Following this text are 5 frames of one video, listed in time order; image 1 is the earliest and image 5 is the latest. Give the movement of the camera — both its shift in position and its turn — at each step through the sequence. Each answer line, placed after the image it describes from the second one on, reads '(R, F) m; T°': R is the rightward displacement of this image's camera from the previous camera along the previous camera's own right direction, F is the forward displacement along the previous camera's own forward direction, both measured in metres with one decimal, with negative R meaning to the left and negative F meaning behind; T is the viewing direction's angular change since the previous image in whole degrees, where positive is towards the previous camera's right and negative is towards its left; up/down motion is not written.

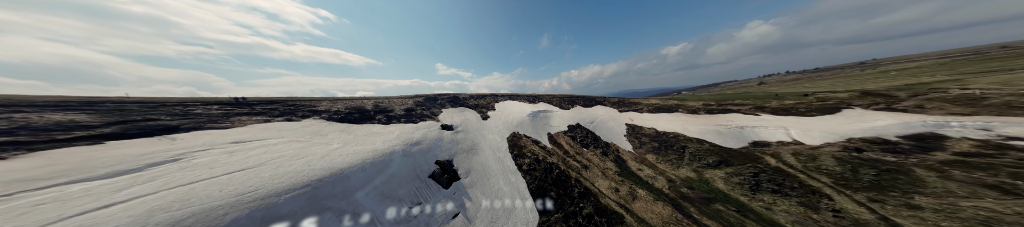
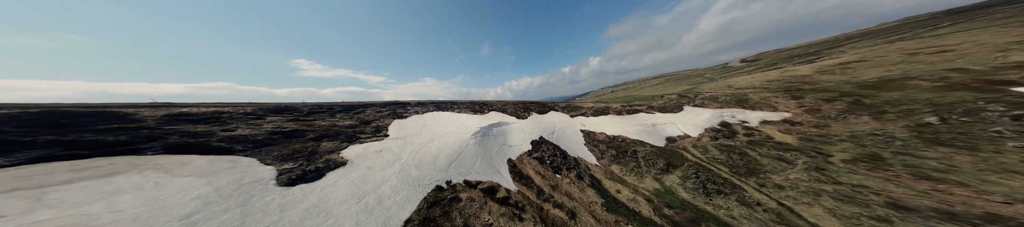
(+1.6, +9.9) m; +22°
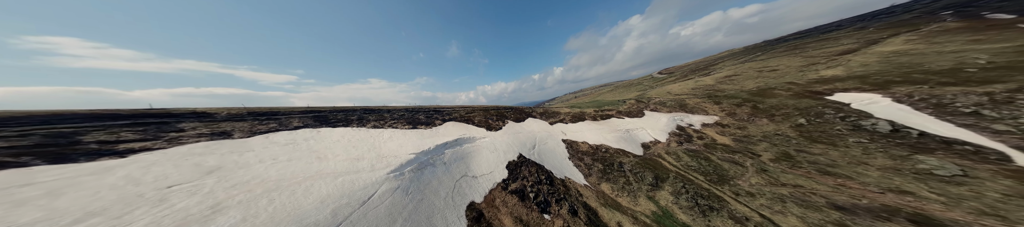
(+0.7, +5.7) m; +11°
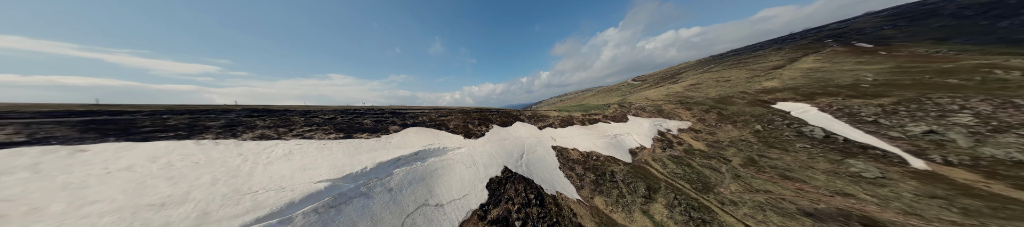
(+0.4, +2.6) m; +5°
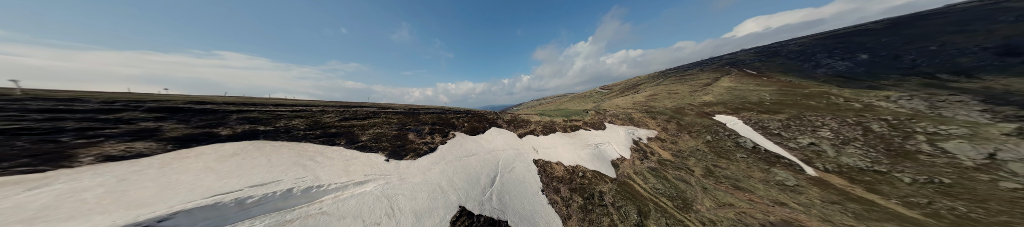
(+1.0, +4.8) m; +8°
